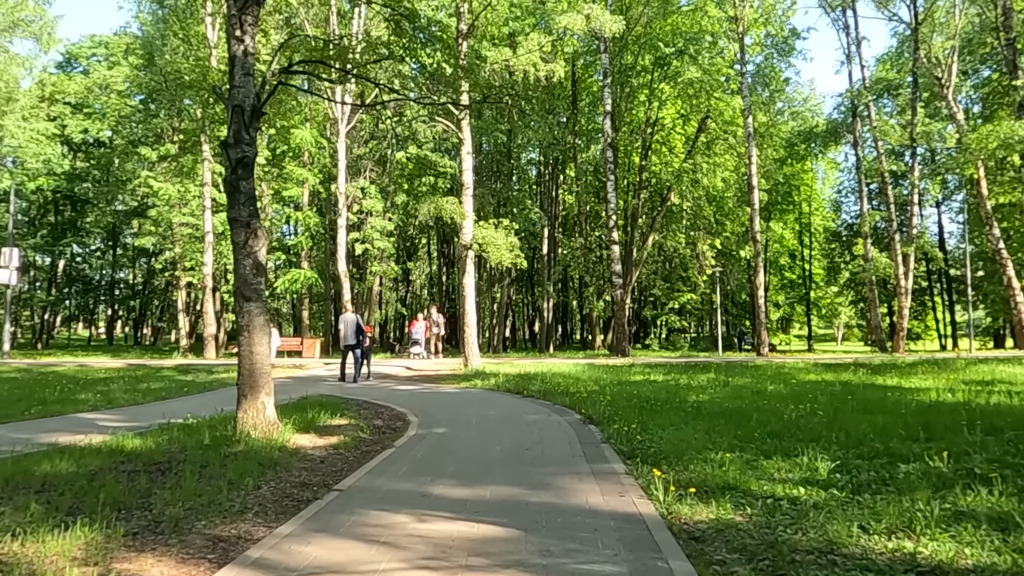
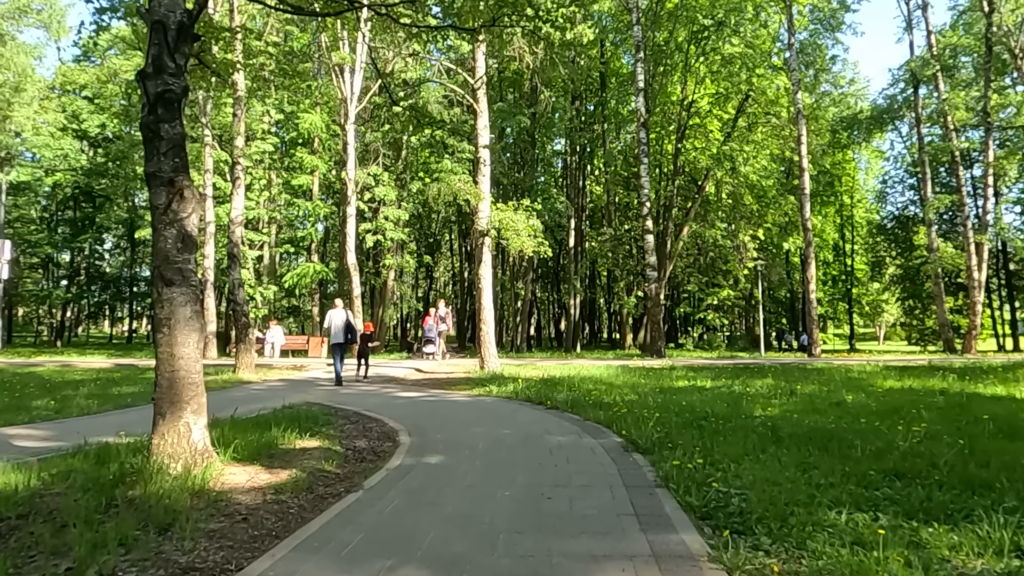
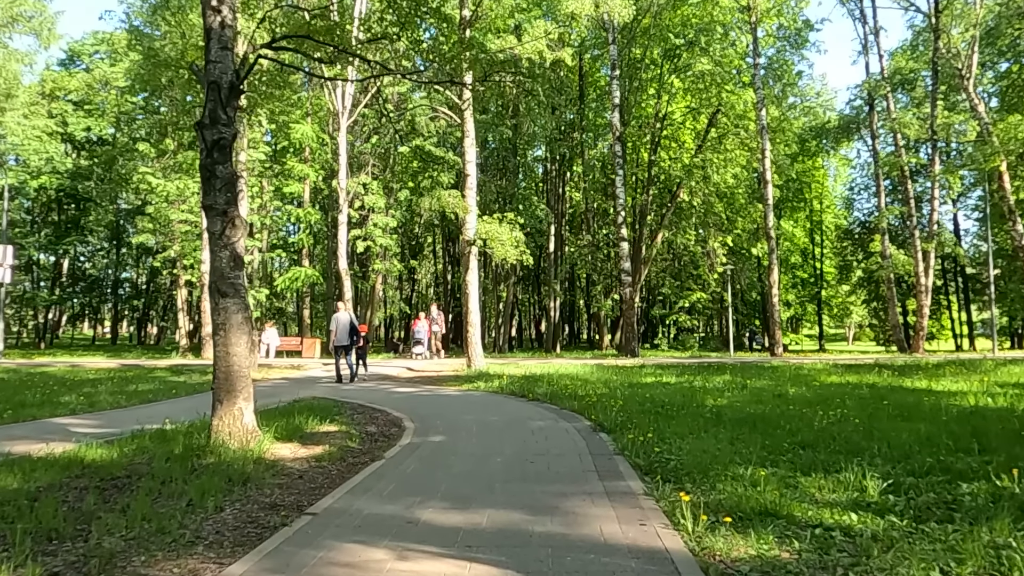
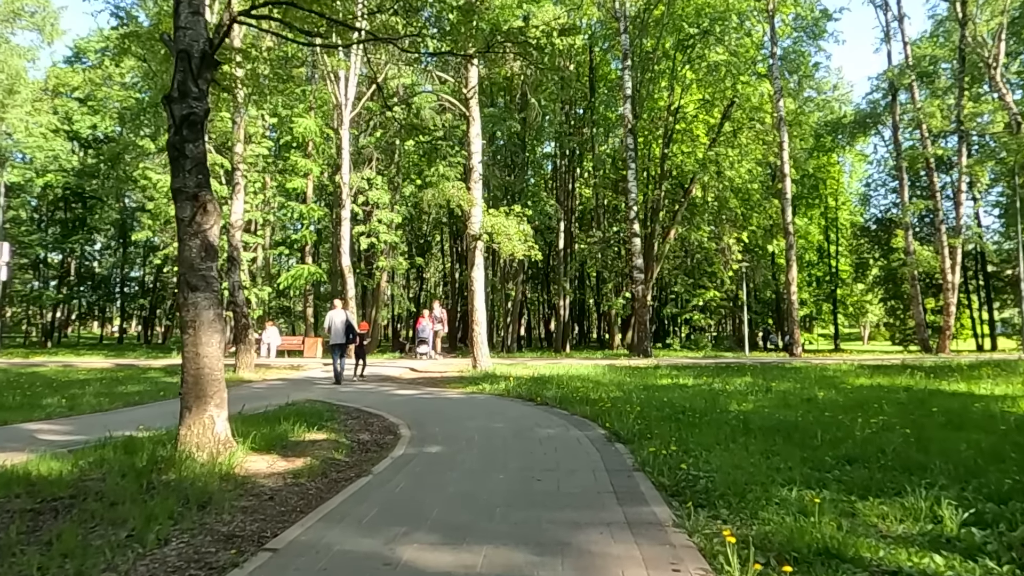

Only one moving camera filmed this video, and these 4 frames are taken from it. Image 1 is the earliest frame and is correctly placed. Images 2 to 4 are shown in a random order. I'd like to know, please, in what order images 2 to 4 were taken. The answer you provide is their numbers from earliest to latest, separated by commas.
3, 4, 2
